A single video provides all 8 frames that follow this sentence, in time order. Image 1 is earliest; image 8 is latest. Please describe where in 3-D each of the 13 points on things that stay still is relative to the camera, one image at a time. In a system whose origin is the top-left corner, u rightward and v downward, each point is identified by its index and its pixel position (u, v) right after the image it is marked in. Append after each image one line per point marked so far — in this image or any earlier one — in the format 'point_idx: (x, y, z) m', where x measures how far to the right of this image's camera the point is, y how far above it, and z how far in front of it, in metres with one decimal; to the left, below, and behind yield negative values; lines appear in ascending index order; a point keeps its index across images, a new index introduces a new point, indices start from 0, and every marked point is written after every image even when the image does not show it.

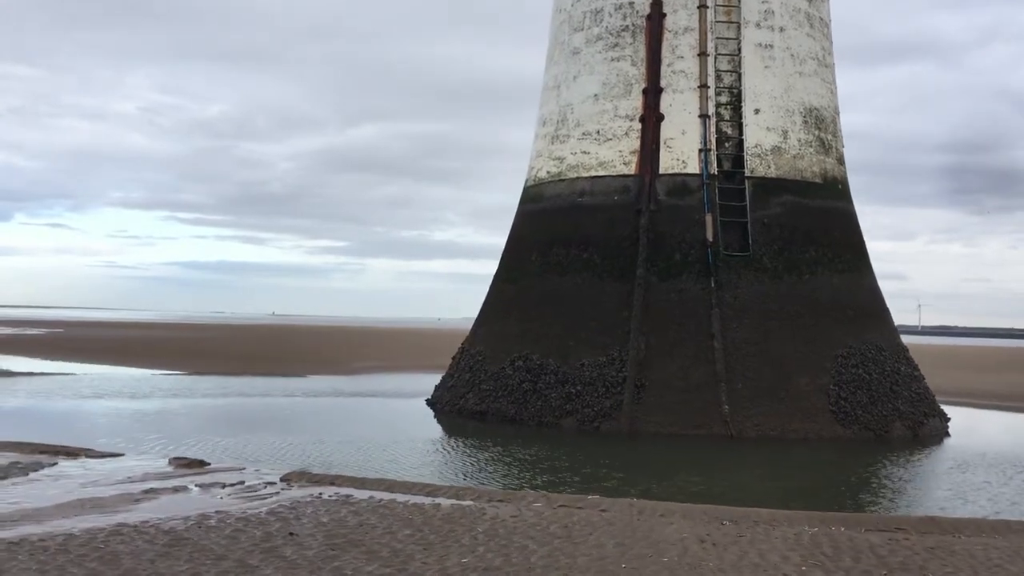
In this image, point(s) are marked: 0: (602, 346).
0: (+1.1, -0.7, +12.3) m
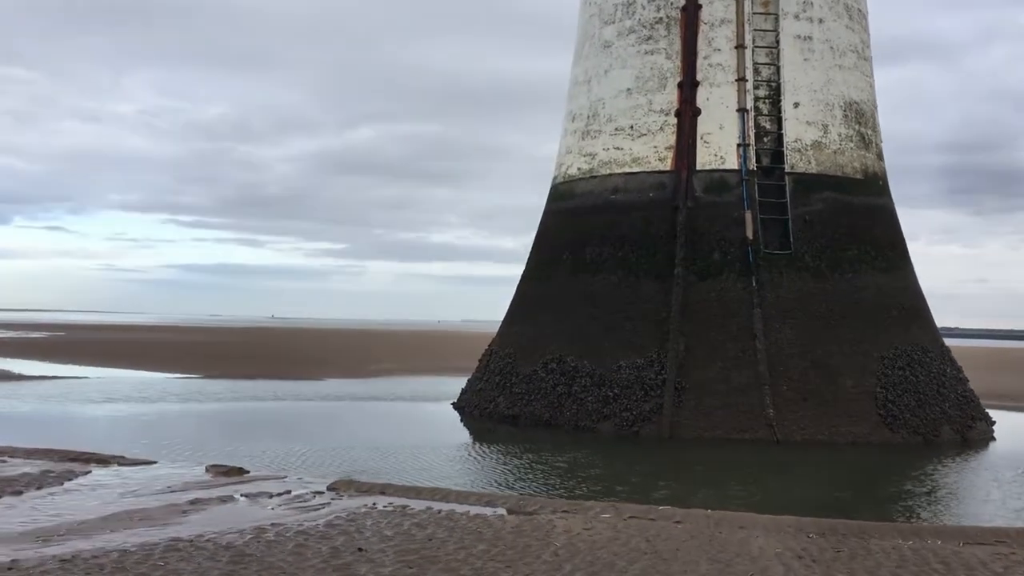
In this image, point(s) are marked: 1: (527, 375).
0: (+1.6, -0.7, +11.9) m
1: (+0.2, -1.2, +13.0) m
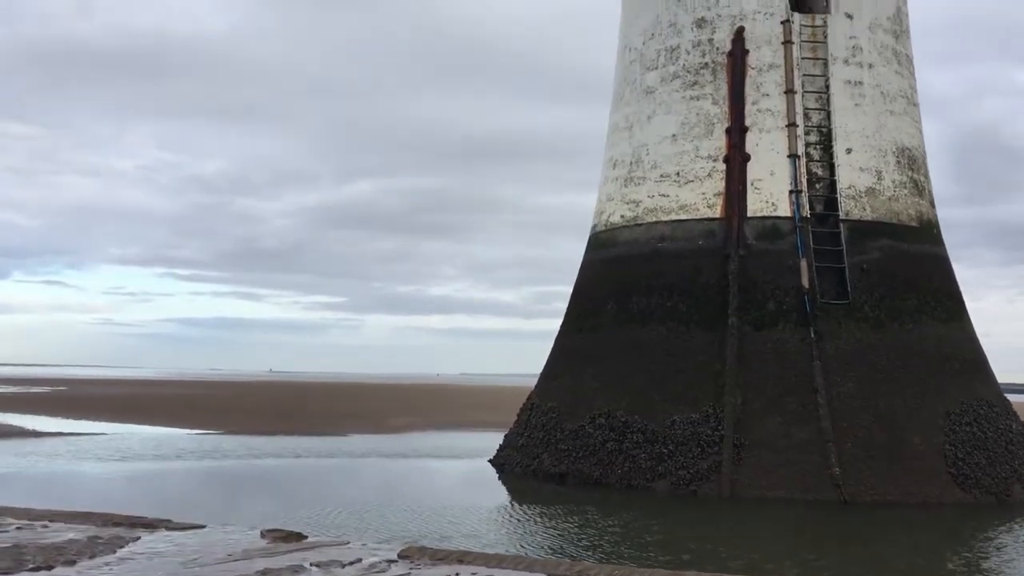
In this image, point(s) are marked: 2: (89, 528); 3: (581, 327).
0: (+2.1, -1.3, +11.4) m
1: (+0.8, -1.8, +12.4) m
2: (-3.1, -1.8, +7.1) m
3: (+0.9, -0.5, +13.4) m
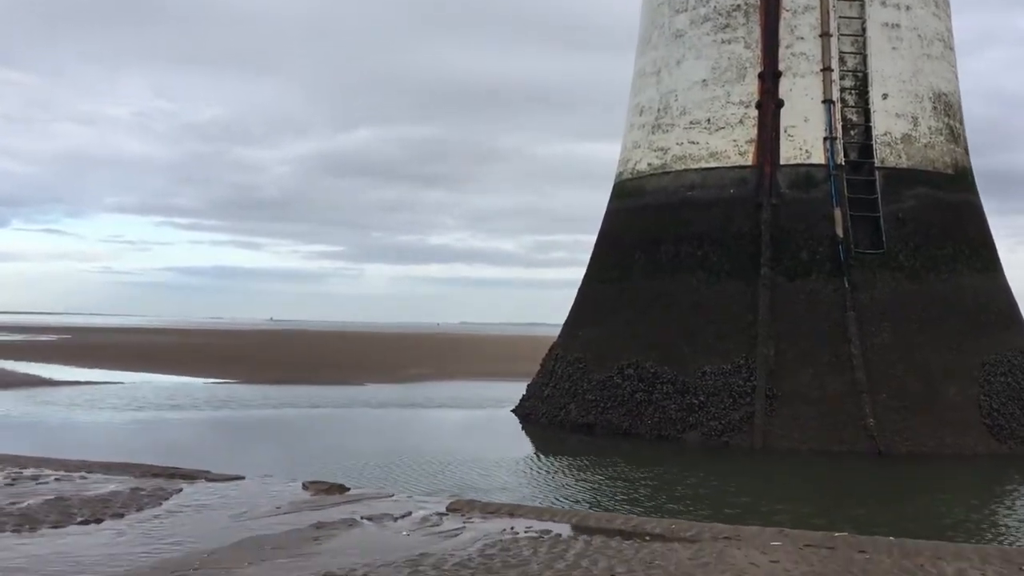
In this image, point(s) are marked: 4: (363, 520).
0: (+2.5, -0.7, +11.3) m
1: (+1.1, -1.2, +12.3) m
2: (-2.7, -1.4, +7.0) m
3: (+1.3, +0.2, +13.2) m
4: (-0.9, -1.4, +5.7) m
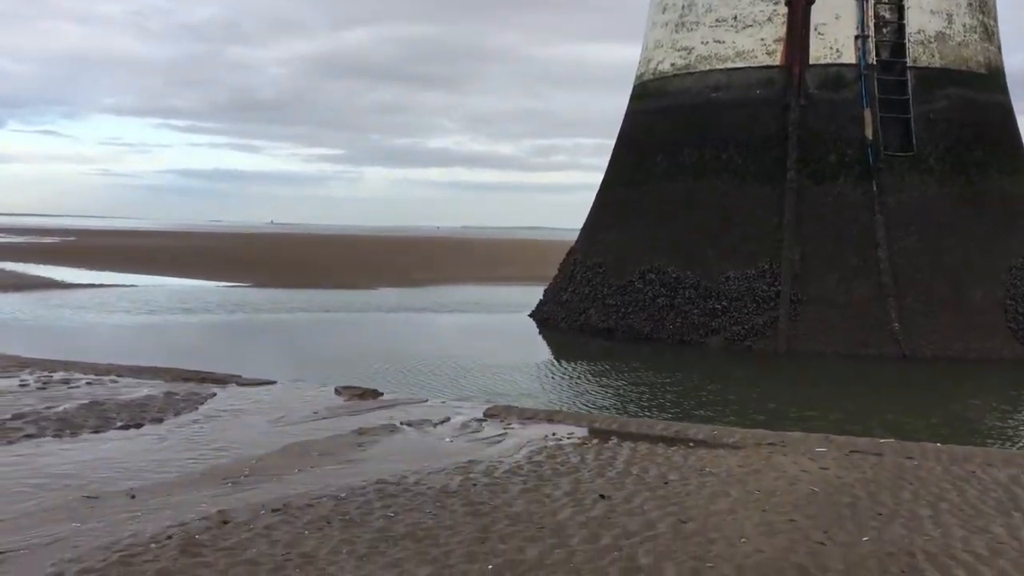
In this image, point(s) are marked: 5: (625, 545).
0: (+2.7, +0.4, +11.2) m
1: (+1.4, 0.0, +12.2) m
2: (-2.5, -0.7, +7.0) m
3: (+1.5, +1.4, +13.0) m
4: (-0.6, -0.8, +5.7) m
5: (+0.4, -0.9, +3.4) m
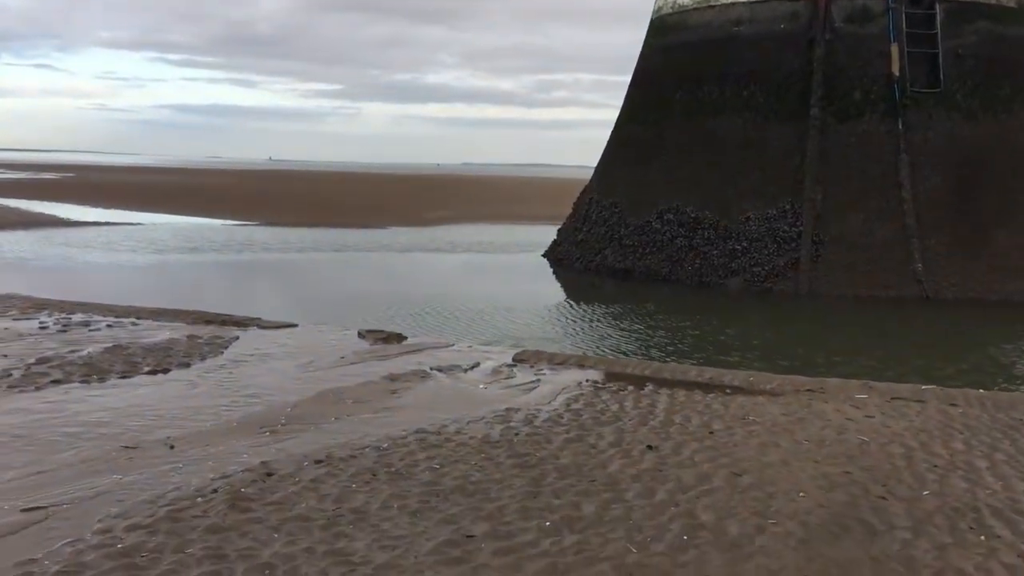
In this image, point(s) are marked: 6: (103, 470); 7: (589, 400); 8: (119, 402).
0: (+2.9, +1.0, +11.0) m
1: (+1.5, +0.7, +12.1) m
2: (-2.3, -0.3, +6.9) m
3: (+1.7, +2.2, +12.7) m
4: (-0.4, -0.5, +5.6) m
5: (+0.6, -0.7, +3.3) m
6: (-1.5, -0.7, +3.5) m
7: (+0.4, -0.6, +4.9) m
8: (-1.9, -0.5, +4.6) m
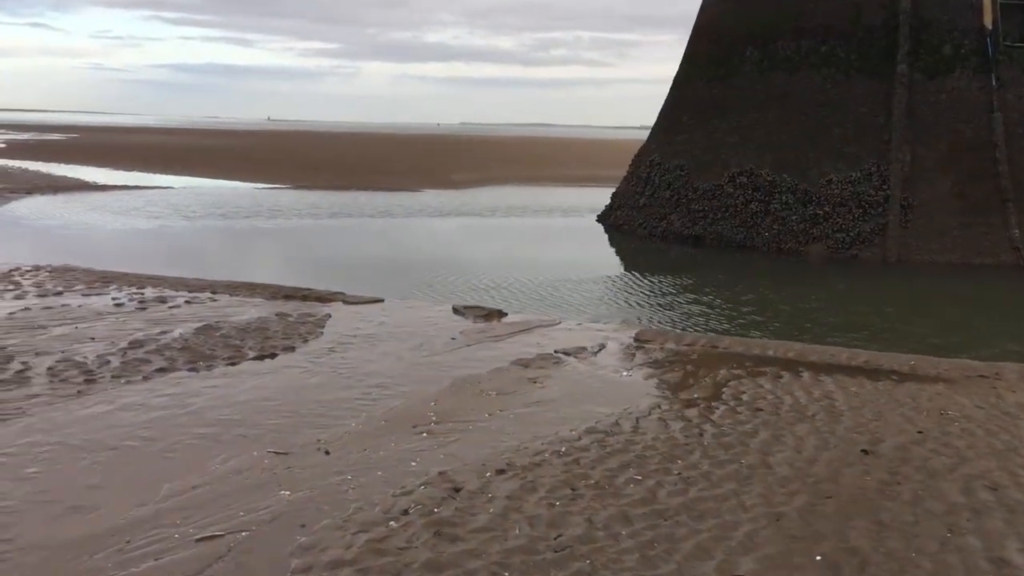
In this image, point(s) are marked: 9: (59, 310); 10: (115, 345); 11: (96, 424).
0: (+3.6, +1.4, +10.4) m
1: (+2.3, +1.1, +11.5) m
2: (-1.6, -0.1, +6.4) m
3: (+2.5, +2.6, +12.1) m
4: (+0.3, -0.3, +5.1) m
5: (+1.3, -0.7, +2.8) m
6: (-0.8, -0.6, +3.1) m
7: (+1.1, -0.5, +4.5) m
8: (-1.2, -0.5, +4.2) m
9: (-2.8, -0.1, +6.0) m
10: (-2.0, -0.3, +5.1) m
11: (-1.6, -0.5, +3.7) m
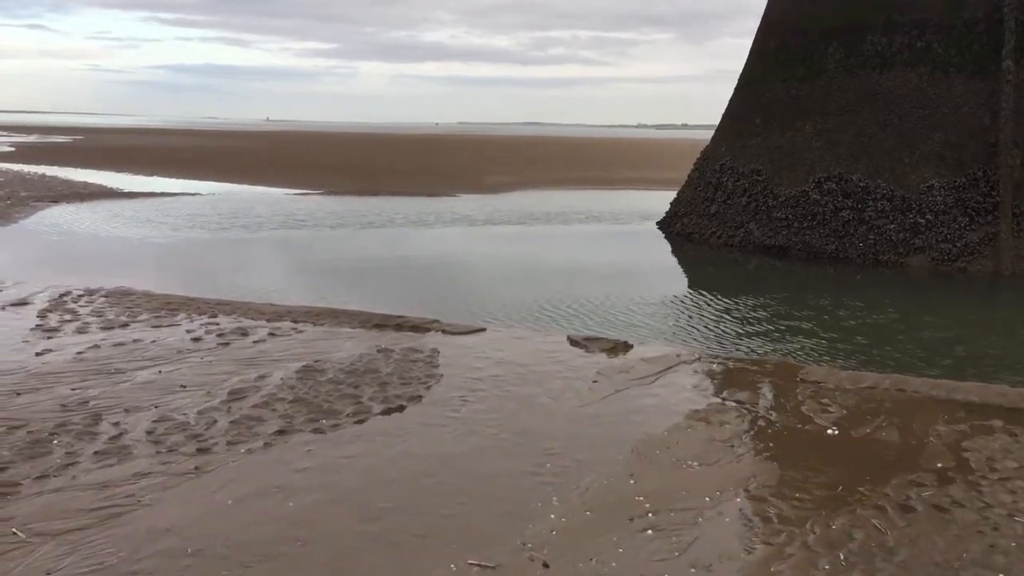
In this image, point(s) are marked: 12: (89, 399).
0: (+4.4, +1.2, +9.6) m
1: (+3.0, +1.0, +10.7) m
2: (-0.8, -0.3, +5.6) m
3: (+3.2, +2.5, +11.4) m
4: (+1.0, -0.5, +4.4) m
5: (+2.0, -0.8, +2.0) m
6: (0.0, -0.8, +2.3) m
7: (+1.8, -0.6, +3.7) m
8: (-0.4, -0.6, +3.4) m
9: (-2.0, -0.3, +5.2) m
10: (-1.3, -0.5, +4.3) m
11: (-0.8, -0.7, +2.9) m
12: (-1.8, -0.5, +4.2) m
